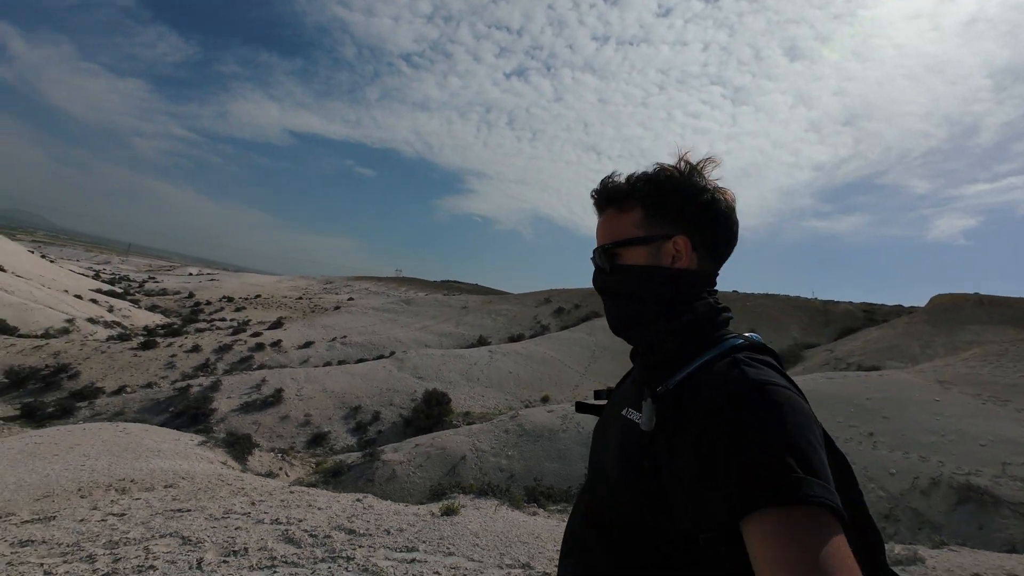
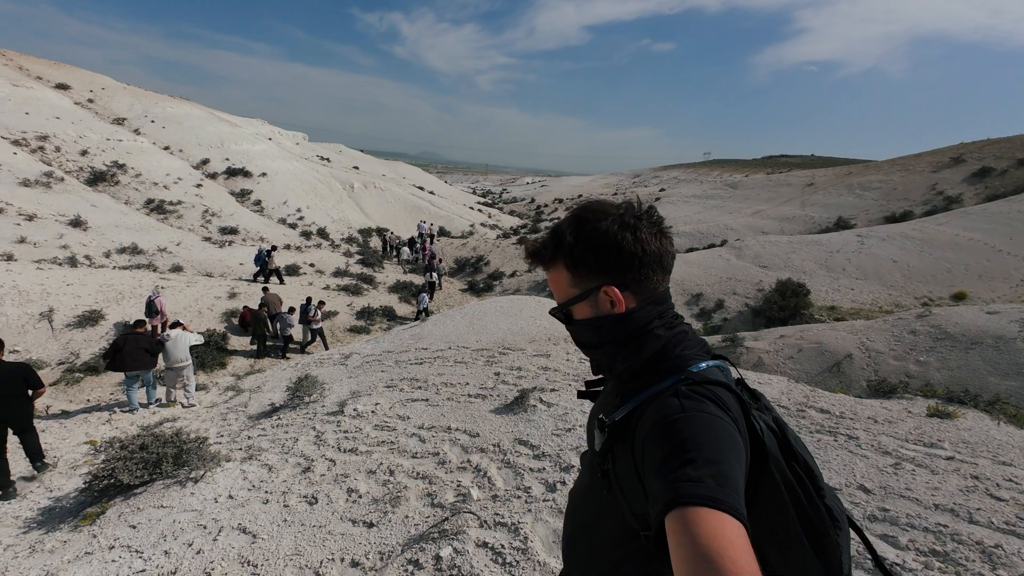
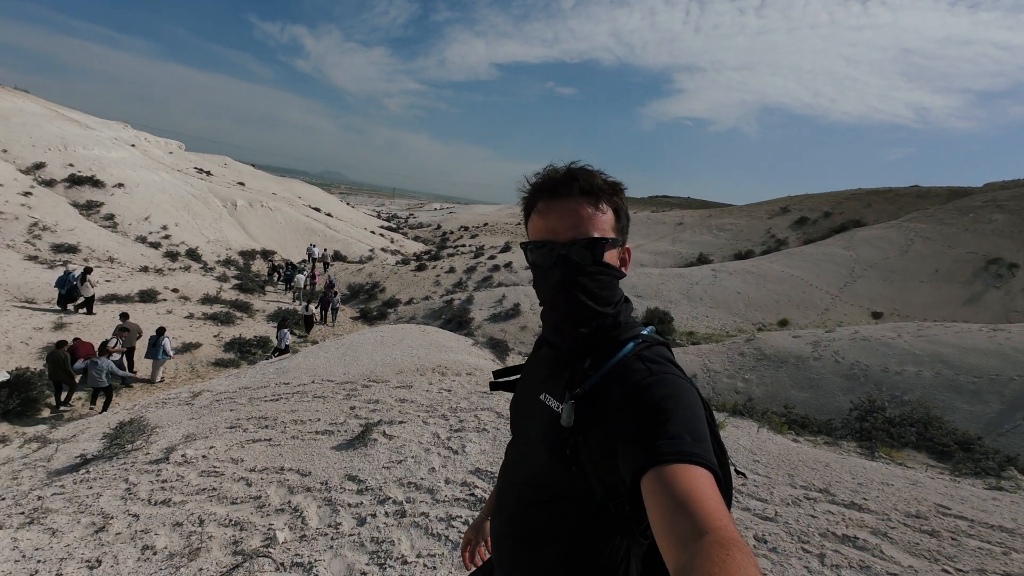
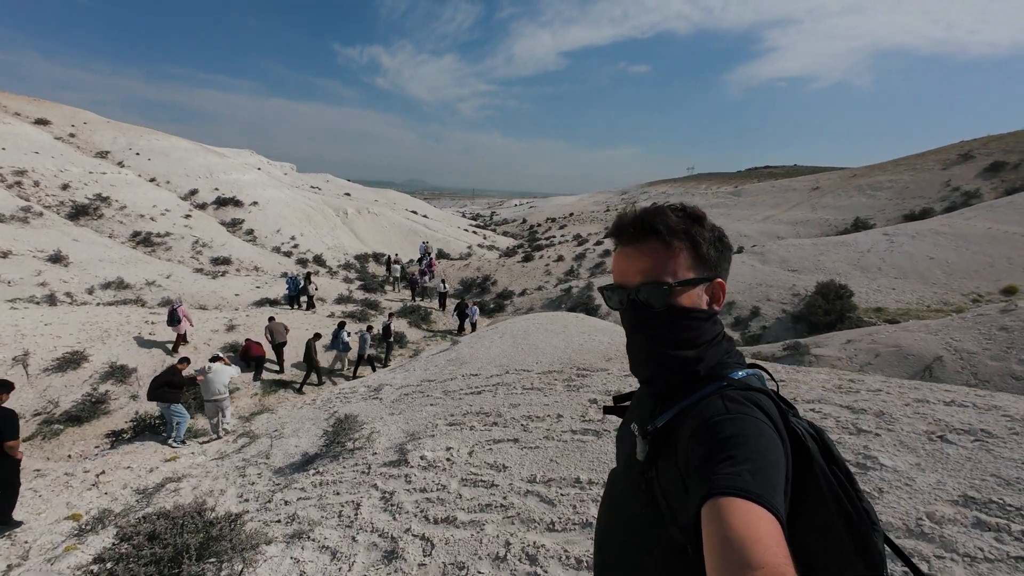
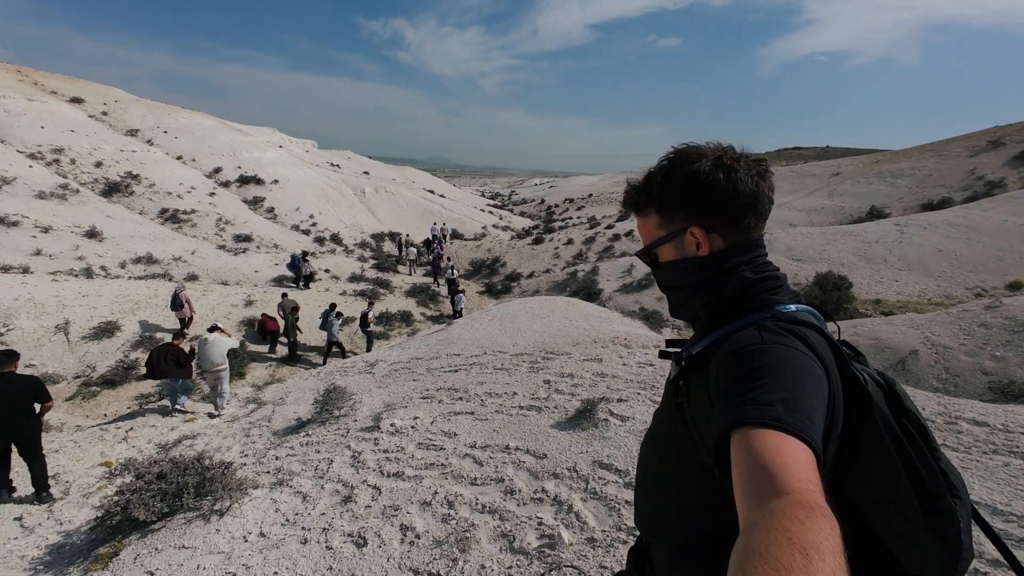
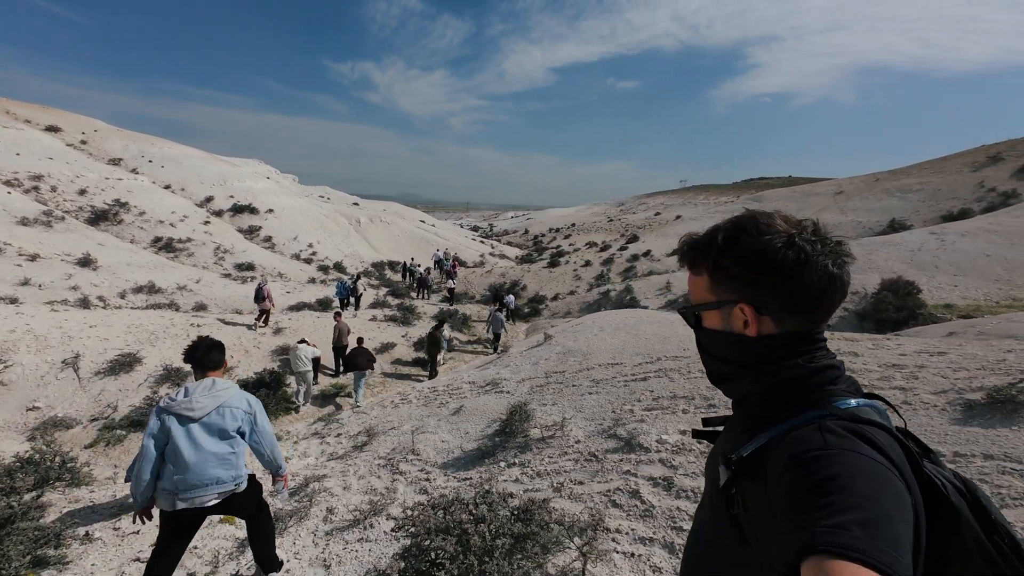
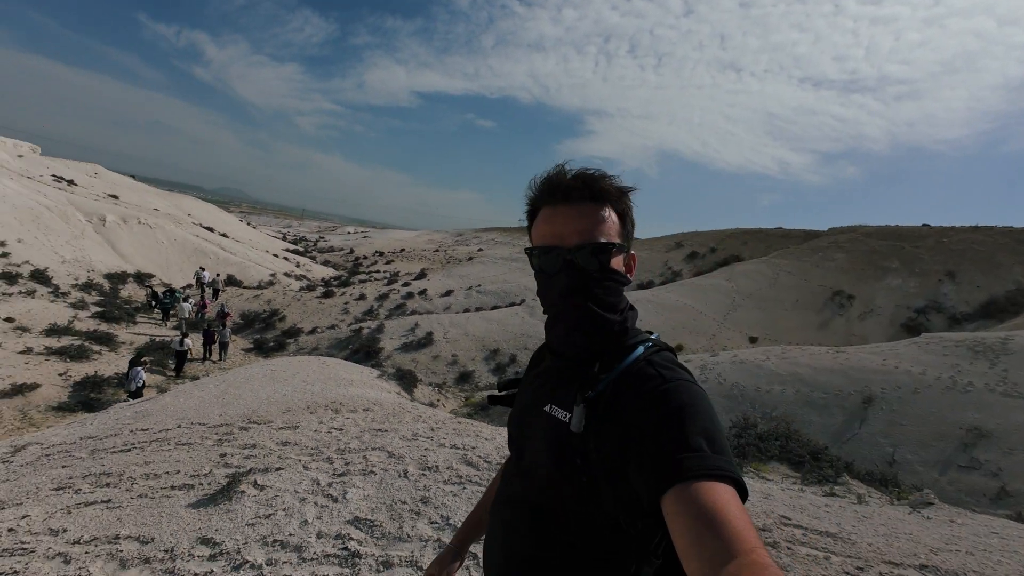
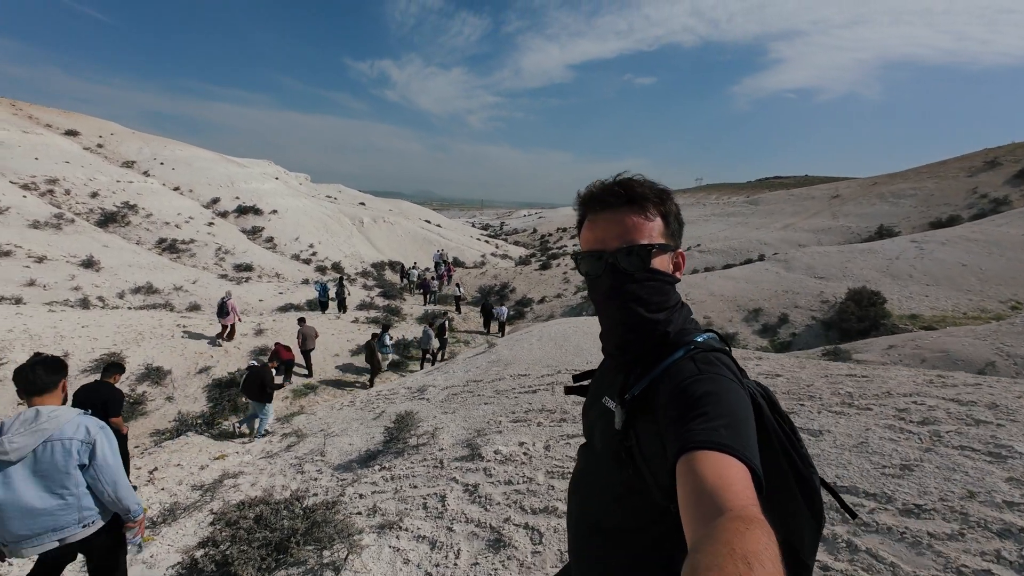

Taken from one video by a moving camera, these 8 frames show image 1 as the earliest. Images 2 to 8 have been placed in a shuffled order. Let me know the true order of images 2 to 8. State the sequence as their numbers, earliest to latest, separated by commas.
7, 3, 2, 5, 4, 8, 6
